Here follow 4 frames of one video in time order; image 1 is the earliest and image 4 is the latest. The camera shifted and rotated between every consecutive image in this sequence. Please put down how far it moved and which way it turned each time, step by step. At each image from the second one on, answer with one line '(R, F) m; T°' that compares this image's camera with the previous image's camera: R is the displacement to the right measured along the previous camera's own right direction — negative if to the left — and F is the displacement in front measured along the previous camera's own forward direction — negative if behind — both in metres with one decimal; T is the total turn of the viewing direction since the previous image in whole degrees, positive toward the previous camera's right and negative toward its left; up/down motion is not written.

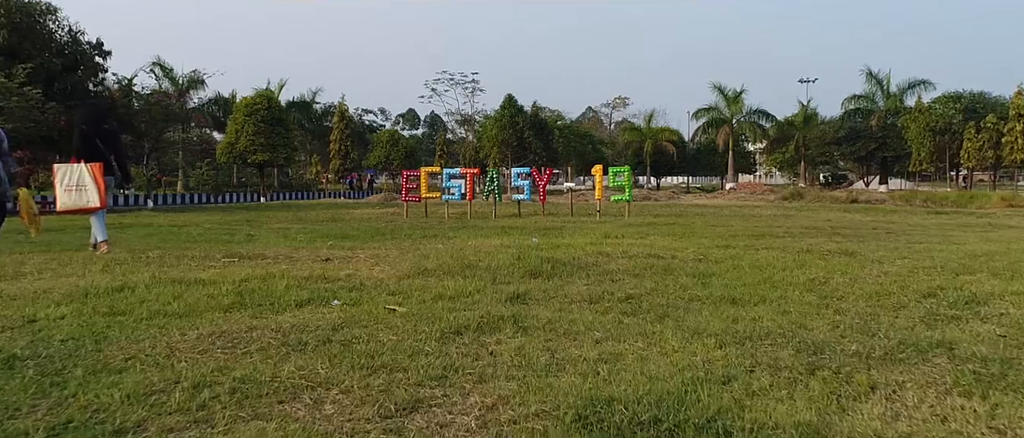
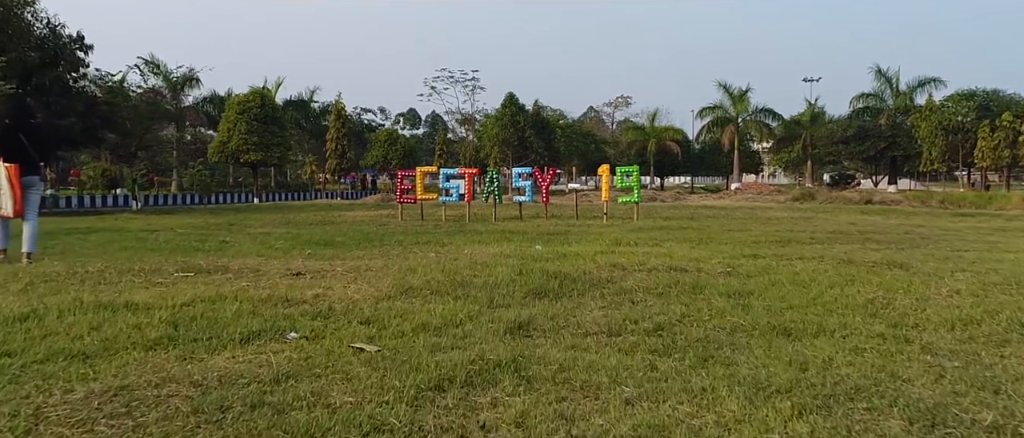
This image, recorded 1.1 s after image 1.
(0.0, +1.5) m; 0°
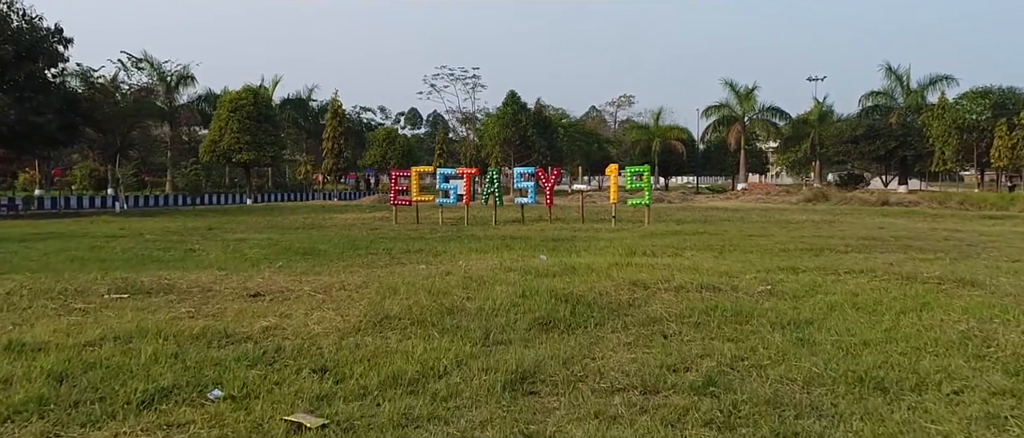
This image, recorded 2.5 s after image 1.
(0.0, +1.6) m; 0°
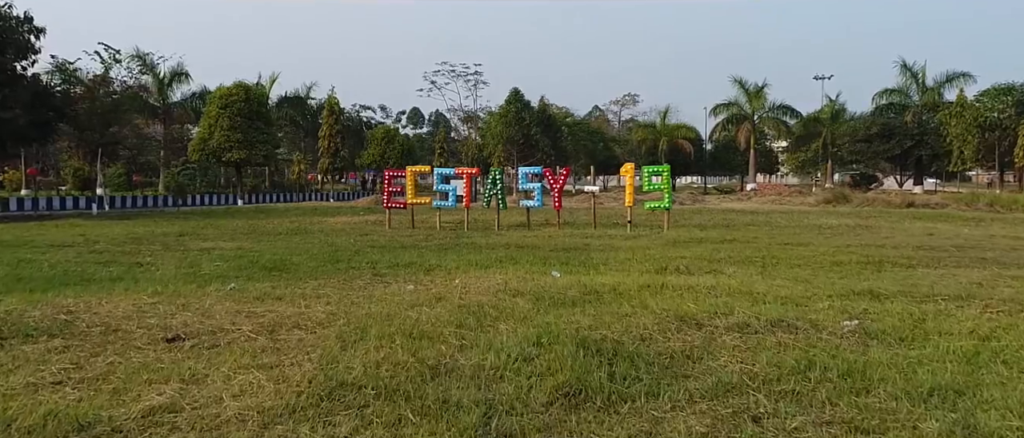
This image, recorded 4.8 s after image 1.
(-0.1, +2.1) m; 0°
